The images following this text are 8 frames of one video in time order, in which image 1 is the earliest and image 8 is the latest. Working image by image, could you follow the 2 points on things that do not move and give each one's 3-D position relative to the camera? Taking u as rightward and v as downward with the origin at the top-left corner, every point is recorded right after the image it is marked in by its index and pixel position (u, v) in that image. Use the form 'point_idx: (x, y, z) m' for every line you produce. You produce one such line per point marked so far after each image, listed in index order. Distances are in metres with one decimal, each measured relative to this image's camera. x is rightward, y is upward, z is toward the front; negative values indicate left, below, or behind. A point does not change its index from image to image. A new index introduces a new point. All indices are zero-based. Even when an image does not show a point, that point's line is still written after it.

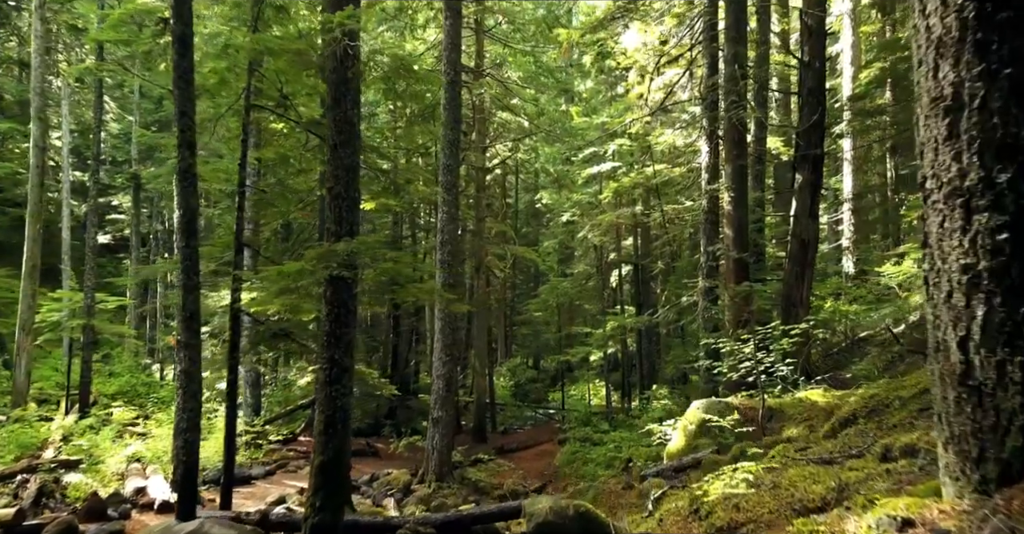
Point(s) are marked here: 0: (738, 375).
0: (+3.0, -1.5, +11.4) m
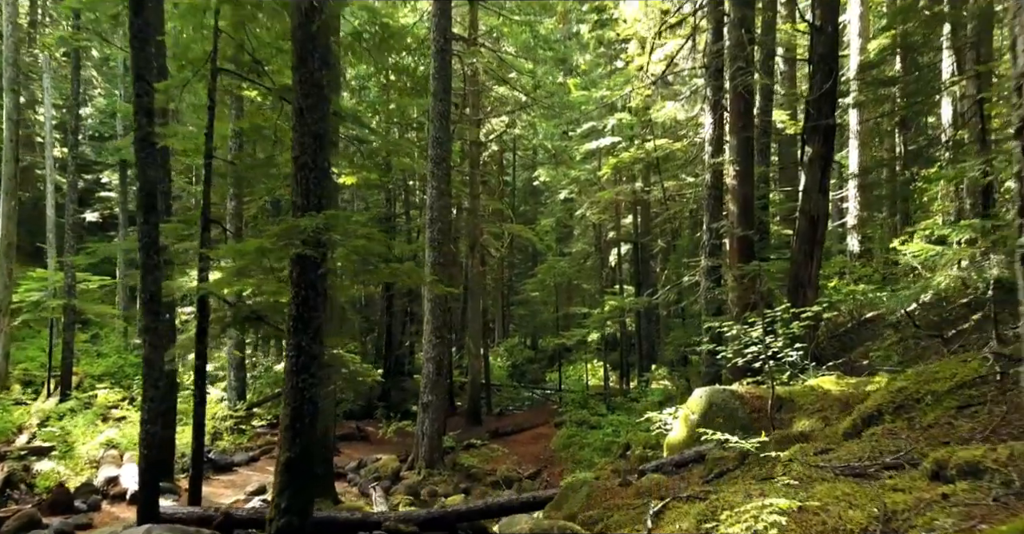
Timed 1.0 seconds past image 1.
0: (+2.9, -1.2, +10.7) m
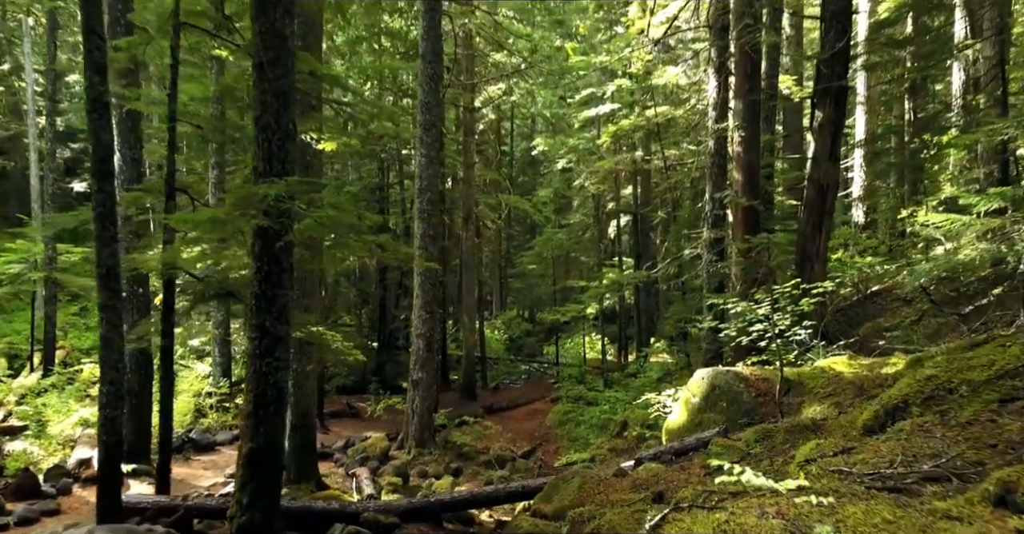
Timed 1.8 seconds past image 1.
0: (+2.8, -0.9, +10.0) m
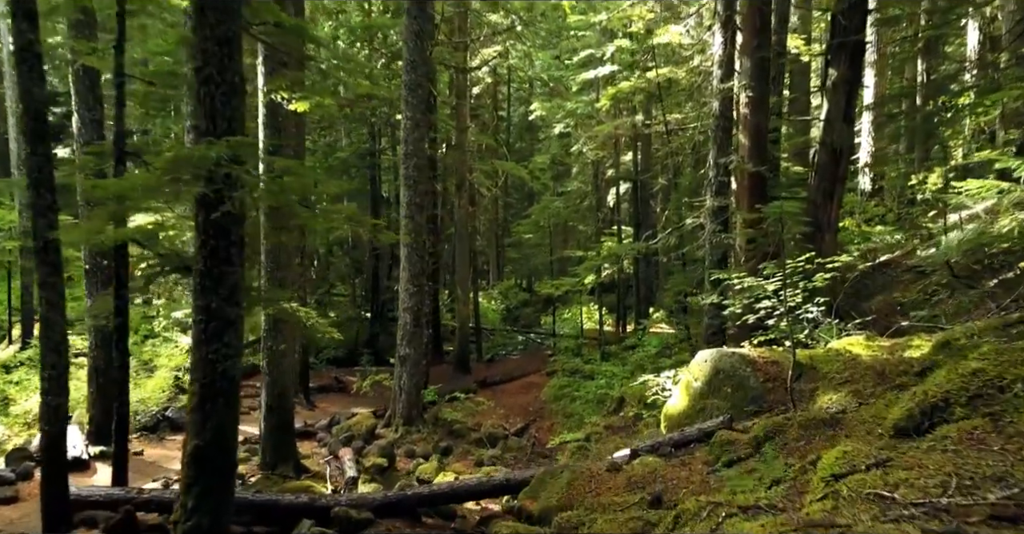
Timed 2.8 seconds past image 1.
0: (+2.6, -0.5, +9.2) m
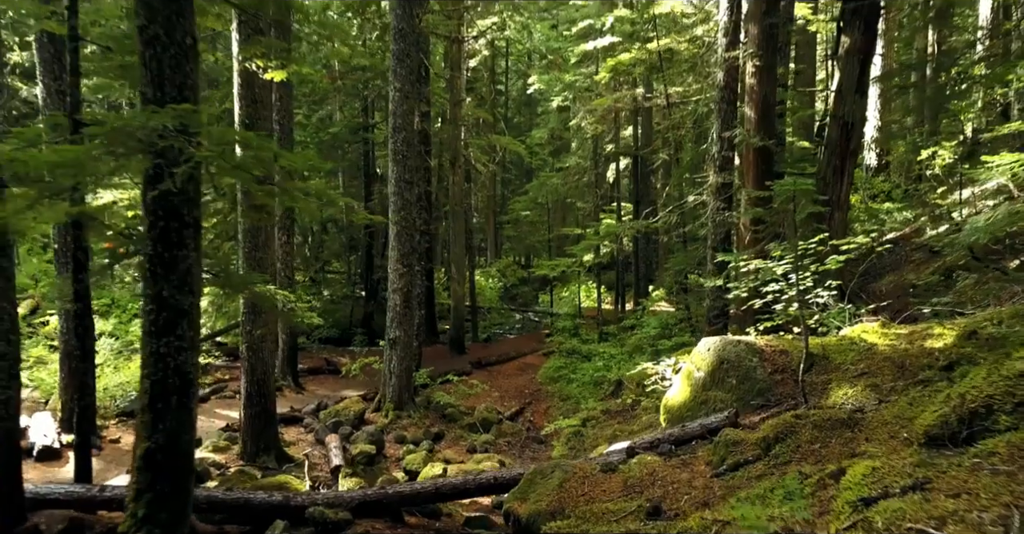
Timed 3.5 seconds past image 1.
0: (+2.5, -0.4, +8.6) m
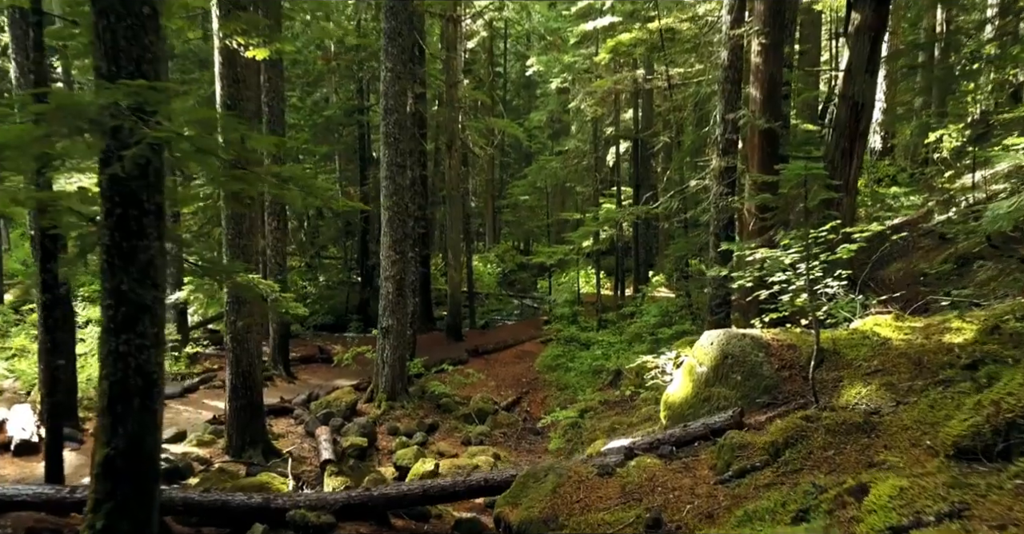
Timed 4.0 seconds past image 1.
0: (+2.5, -0.2, +8.1) m
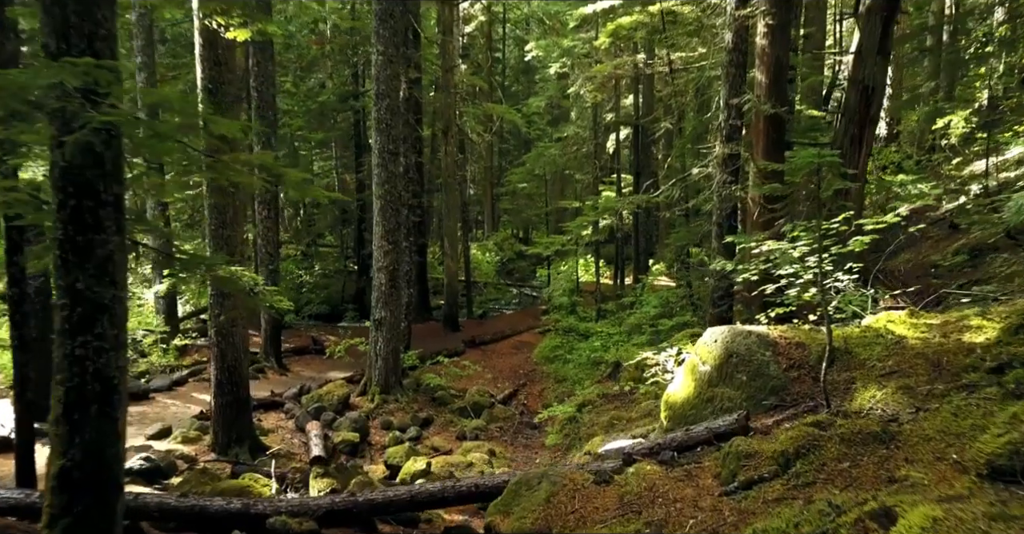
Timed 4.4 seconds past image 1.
0: (+2.4, -0.2, +7.7) m
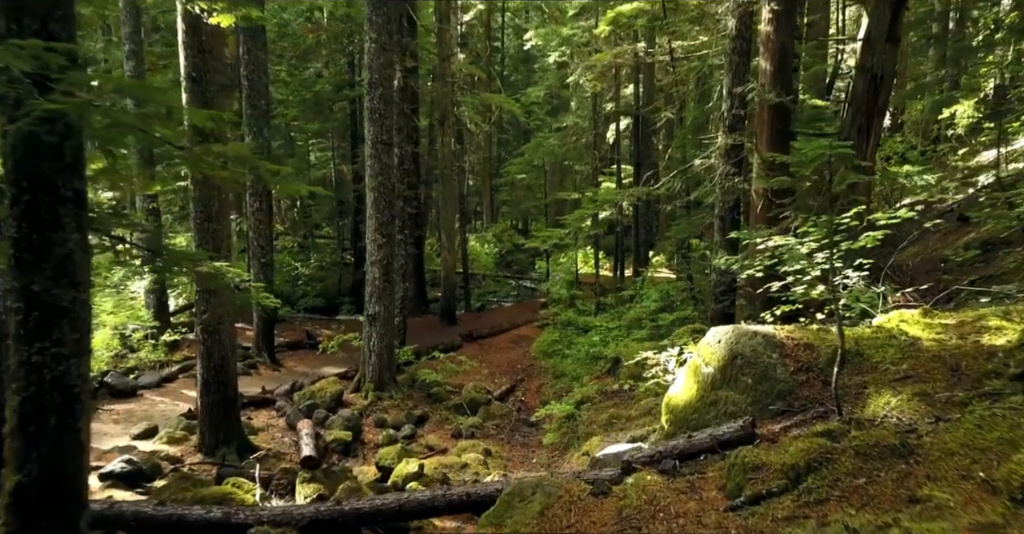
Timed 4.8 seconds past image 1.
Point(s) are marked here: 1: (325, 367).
0: (+2.3, -0.1, +7.4) m
1: (-3.5, -1.9, +15.8) m
